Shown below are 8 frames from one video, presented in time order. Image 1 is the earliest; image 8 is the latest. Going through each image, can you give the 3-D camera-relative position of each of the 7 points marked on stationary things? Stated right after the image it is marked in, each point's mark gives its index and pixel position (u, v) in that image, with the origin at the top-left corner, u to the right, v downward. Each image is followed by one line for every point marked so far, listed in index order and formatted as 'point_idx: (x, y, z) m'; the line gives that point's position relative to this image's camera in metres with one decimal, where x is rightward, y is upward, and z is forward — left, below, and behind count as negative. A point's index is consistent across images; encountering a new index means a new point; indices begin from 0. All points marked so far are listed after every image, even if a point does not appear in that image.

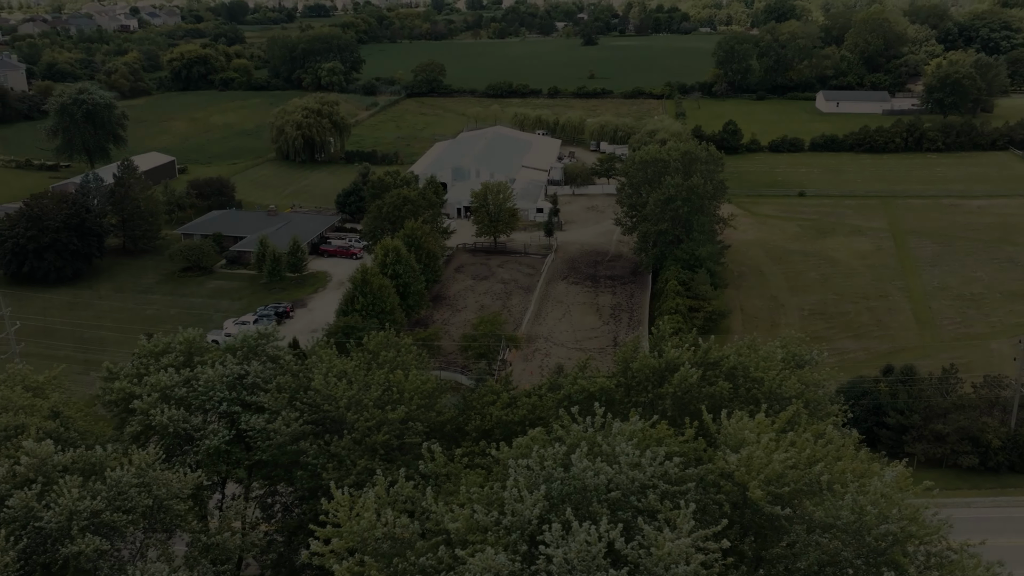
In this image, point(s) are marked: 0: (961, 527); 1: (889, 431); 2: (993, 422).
0: (+19.2, -10.2, +17.1) m
1: (+19.0, -7.2, +20.2) m
2: (+23.0, -6.5, +19.2) m
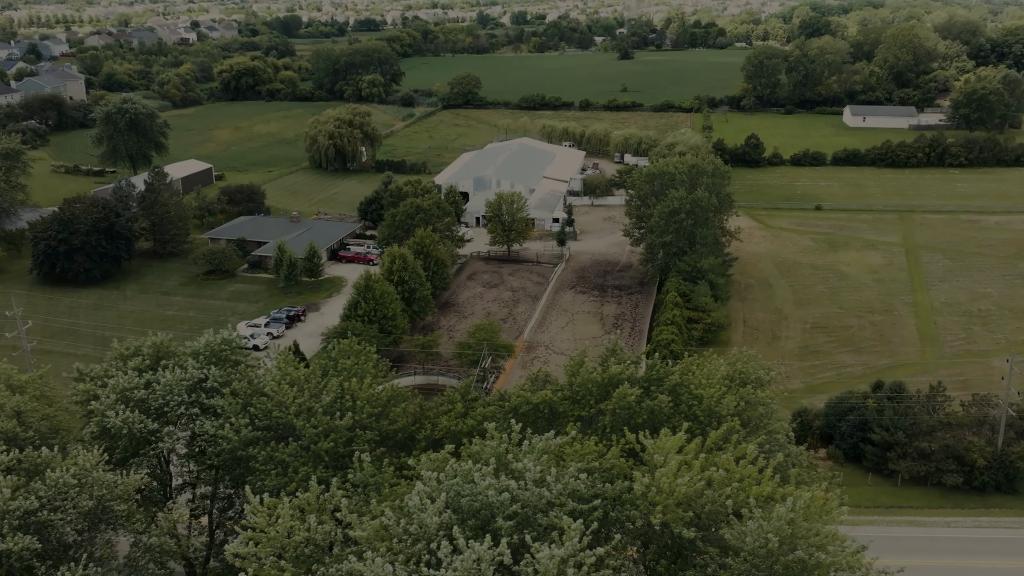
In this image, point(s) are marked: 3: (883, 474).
0: (+18.2, -10.9, +16.9) m
1: (+18.0, -7.9, +20.0) m
2: (+22.0, -7.3, +18.9) m
3: (+18.5, -9.2, +20.0) m
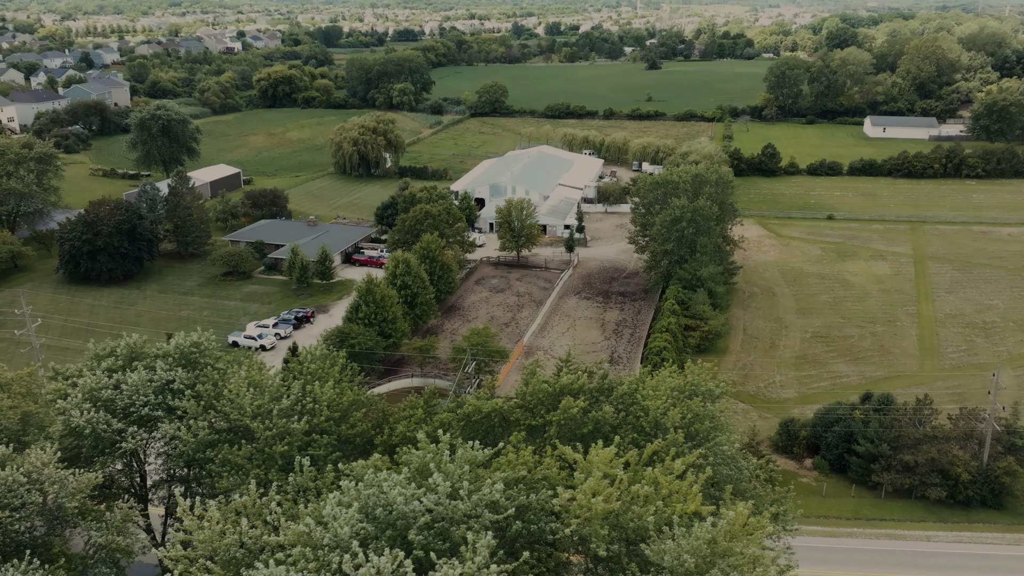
0: (+17.2, -11.4, +16.7) m
1: (+17.1, -8.4, +19.8) m
2: (+21.1, -7.9, +18.7) m
3: (+17.6, -9.8, +19.8) m
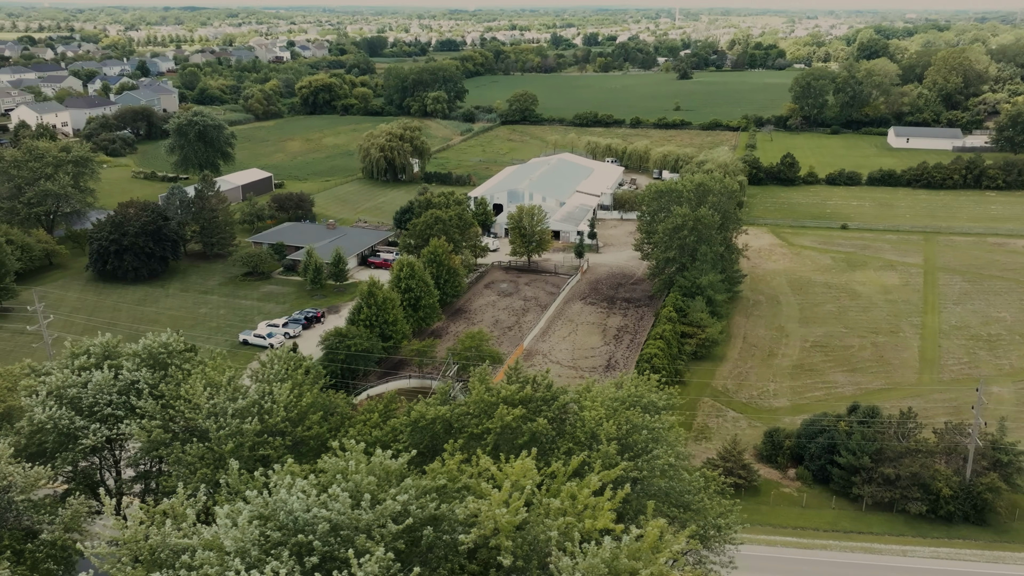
0: (+16.1, -11.8, +16.5) m
1: (+16.1, -9.0, +19.6) m
2: (+20.1, -8.4, +18.5) m
3: (+16.5, -10.3, +19.7) m
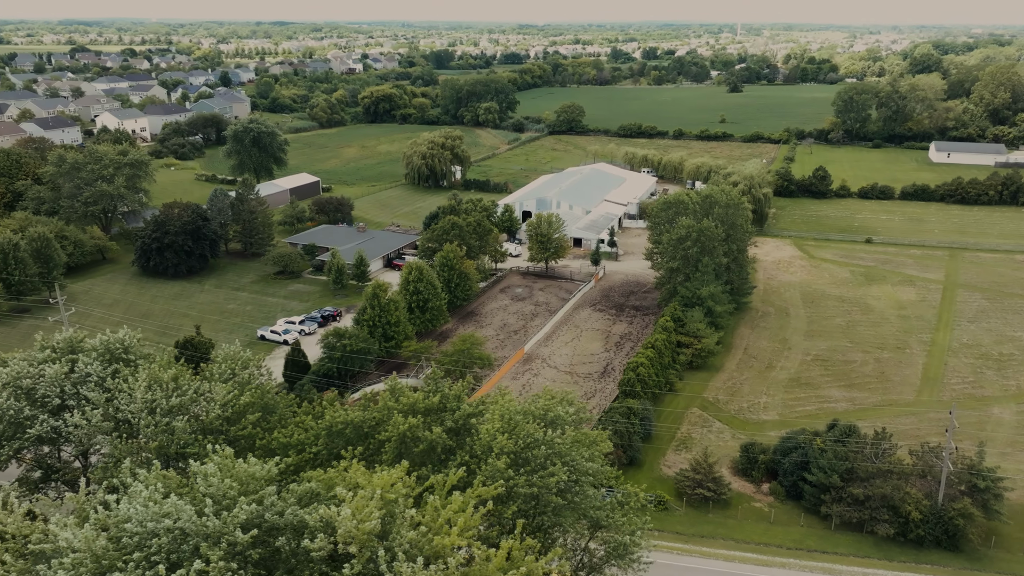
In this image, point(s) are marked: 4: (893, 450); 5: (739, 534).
0: (+14.3, -12.6, +16.2) m
1: (+14.5, -9.7, +19.4) m
2: (+18.5, -9.3, +18.2) m
3: (+14.8, -11.1, +19.4) m
4: (+18.5, -7.9, +19.6) m
5: (+10.7, -11.7, +18.9) m
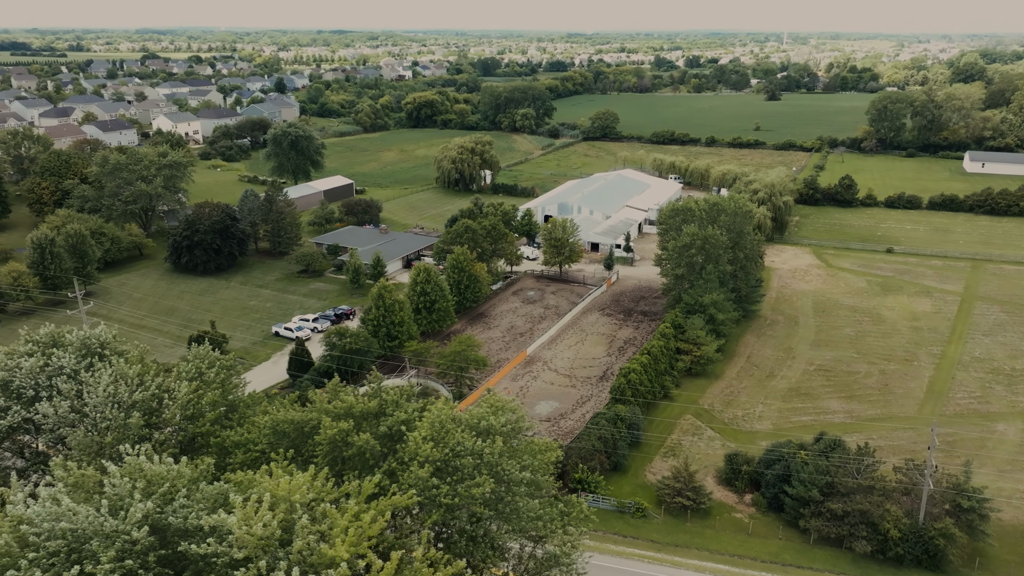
0: (+13.1, -13.0, +16.0) m
1: (+13.4, -10.2, +19.2) m
2: (+17.4, -9.9, +17.9) m
3: (+13.7, -11.6, +19.2) m
4: (+17.5, -8.5, +19.3) m
5: (+9.5, -12.1, +18.8) m
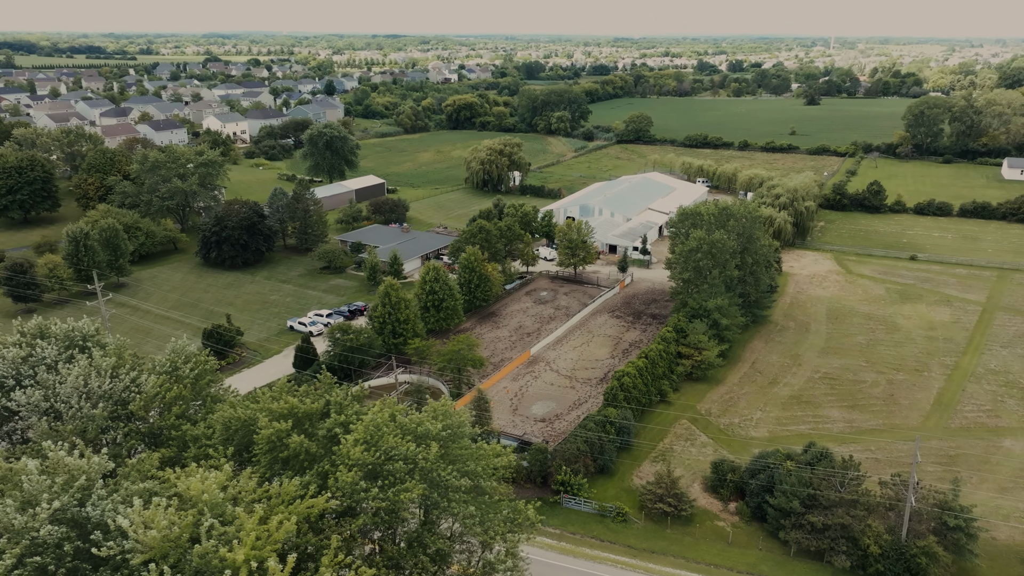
0: (+11.9, -13.4, +15.8) m
1: (+12.4, -10.6, +19.0) m
2: (+16.3, -10.3, +17.6) m
3: (+12.7, -11.9, +19.0) m
4: (+16.5, -9.0, +19.0) m
5: (+8.5, -12.3, +18.7) m
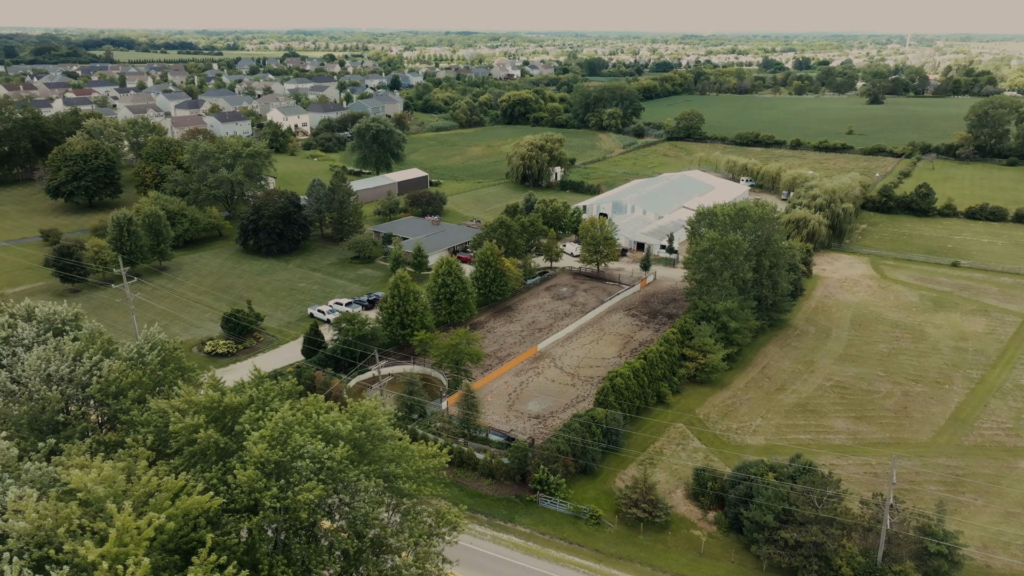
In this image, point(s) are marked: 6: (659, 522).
0: (+10.3, -13.8, +15.5) m
1: (+11.0, -10.9, +18.6) m
2: (+14.9, -10.8, +17.1) m
3: (+11.3, -12.3, +18.6) m
4: (+15.2, -9.4, +18.4) m
5: (+7.0, -12.5, +18.4) m
6: (+7.2, -11.5, +19.6) m
